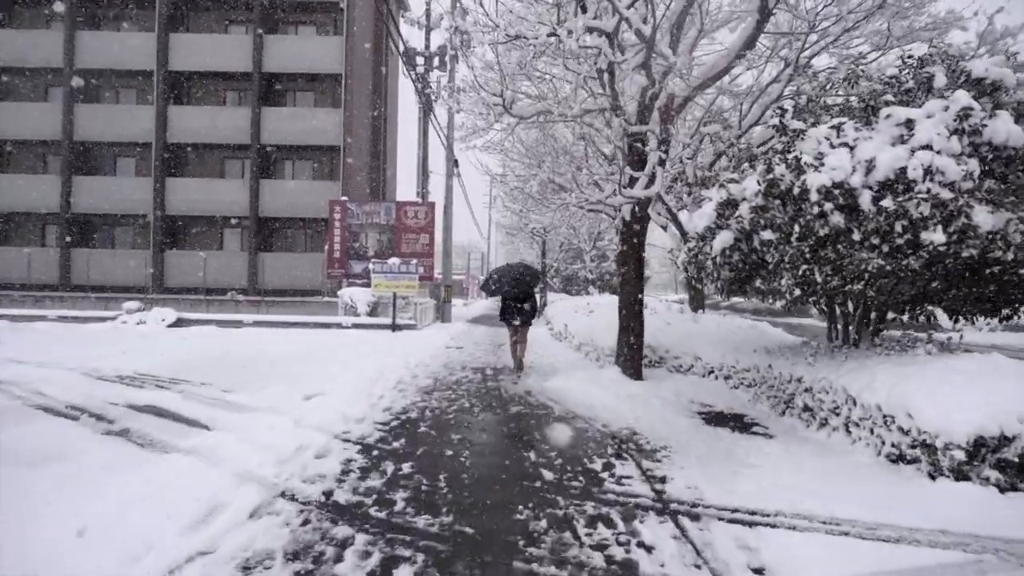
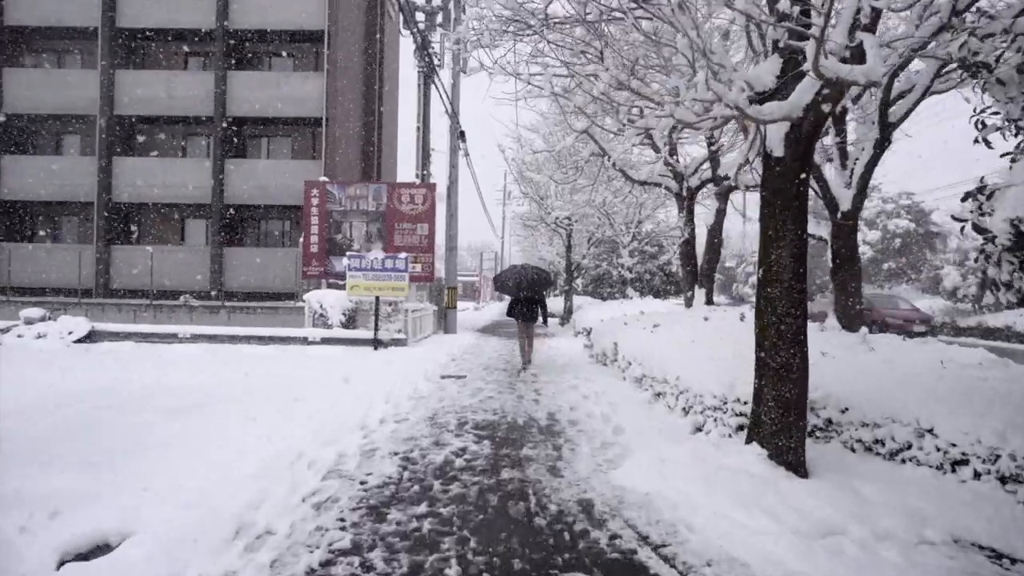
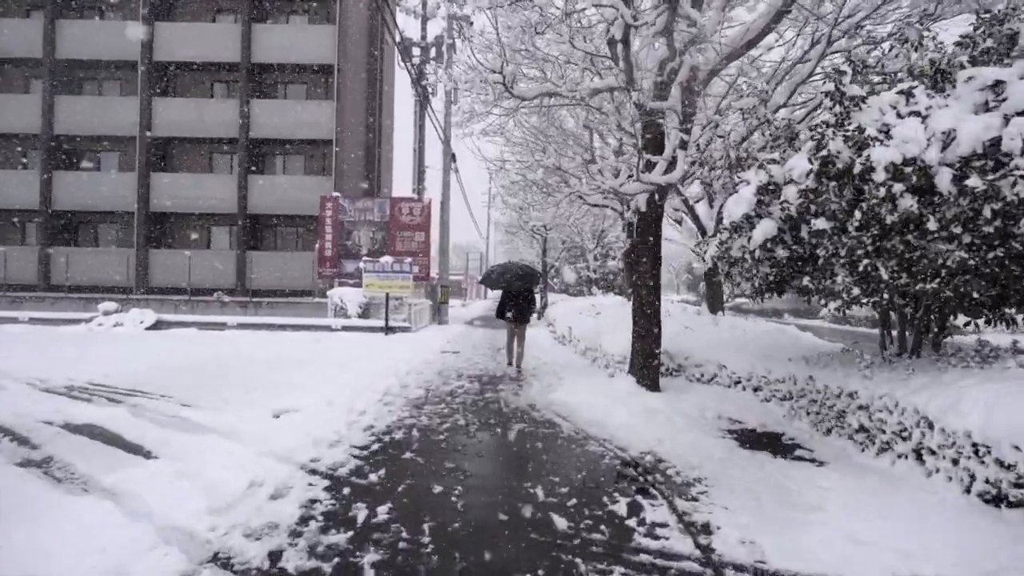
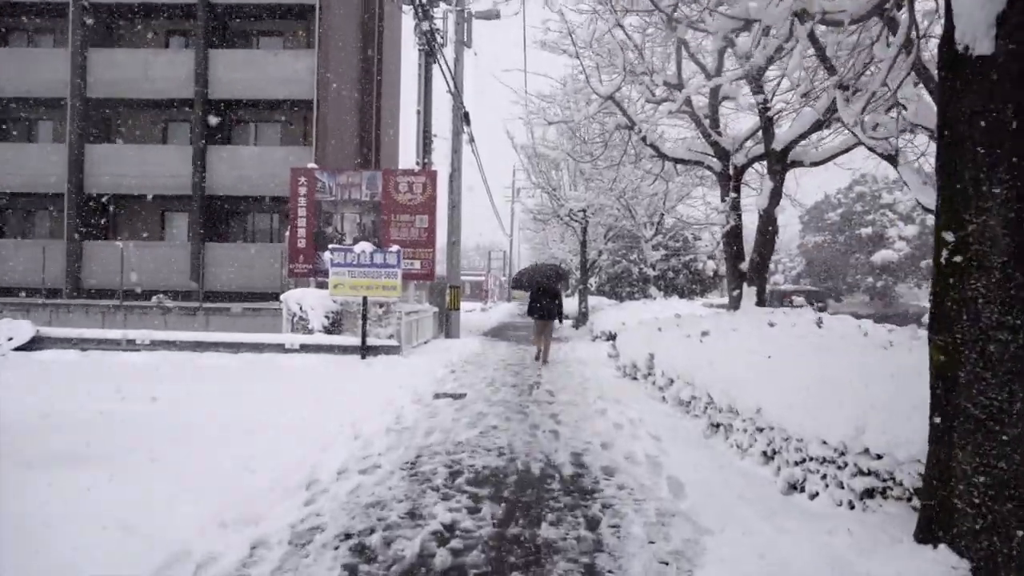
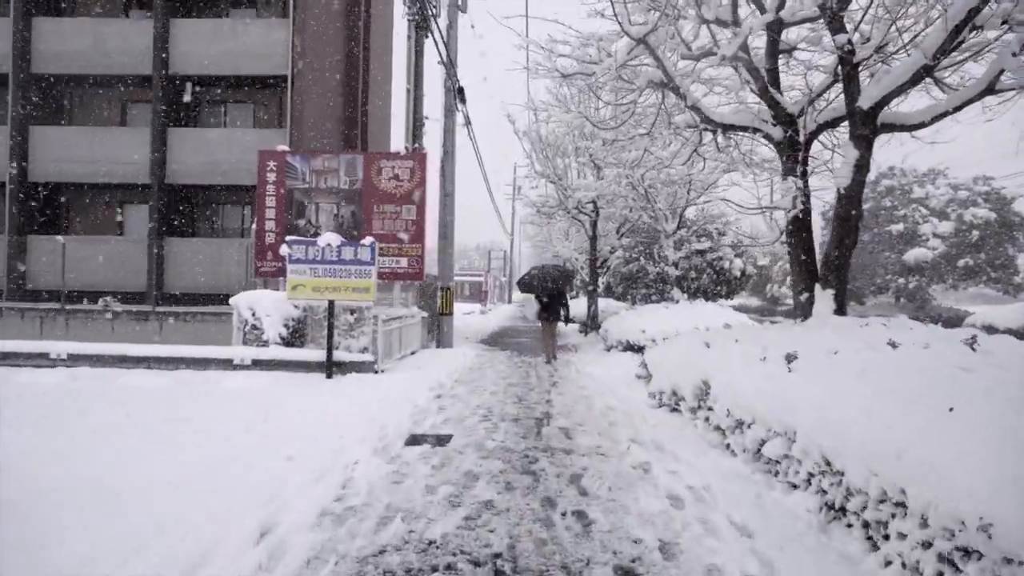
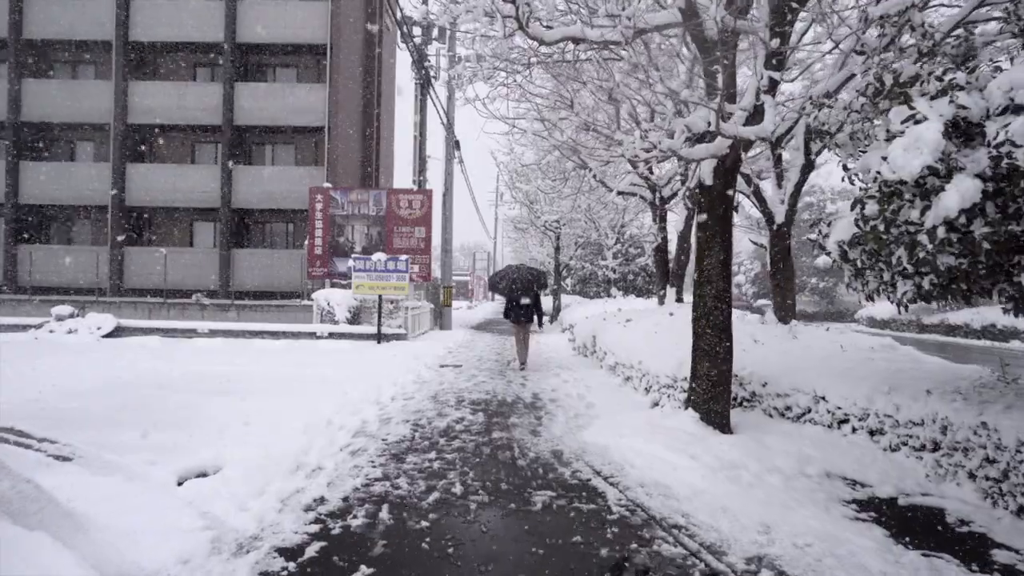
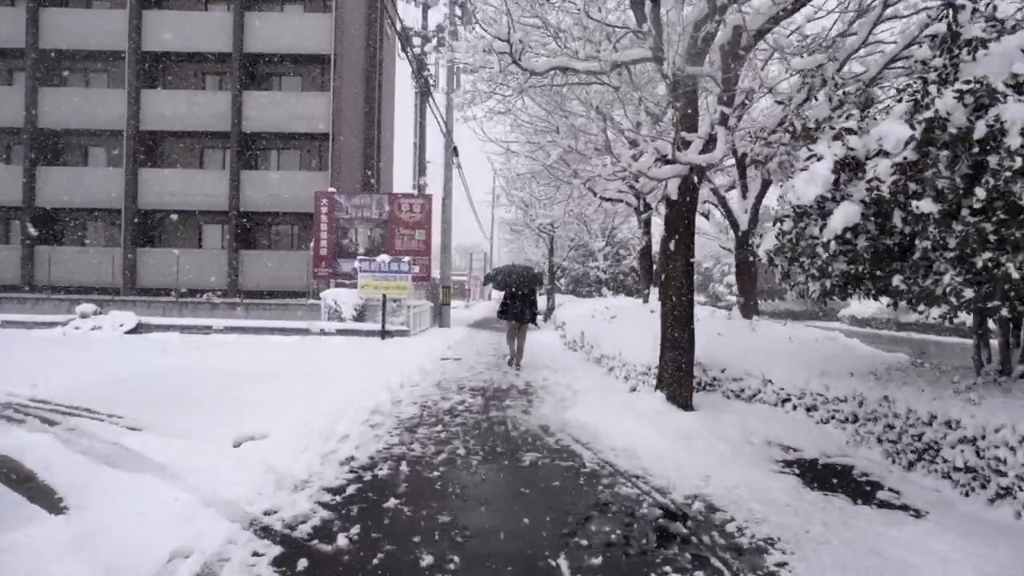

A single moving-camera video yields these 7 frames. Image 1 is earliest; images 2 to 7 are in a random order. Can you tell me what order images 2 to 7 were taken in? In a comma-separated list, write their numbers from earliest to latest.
3, 7, 6, 2, 4, 5
